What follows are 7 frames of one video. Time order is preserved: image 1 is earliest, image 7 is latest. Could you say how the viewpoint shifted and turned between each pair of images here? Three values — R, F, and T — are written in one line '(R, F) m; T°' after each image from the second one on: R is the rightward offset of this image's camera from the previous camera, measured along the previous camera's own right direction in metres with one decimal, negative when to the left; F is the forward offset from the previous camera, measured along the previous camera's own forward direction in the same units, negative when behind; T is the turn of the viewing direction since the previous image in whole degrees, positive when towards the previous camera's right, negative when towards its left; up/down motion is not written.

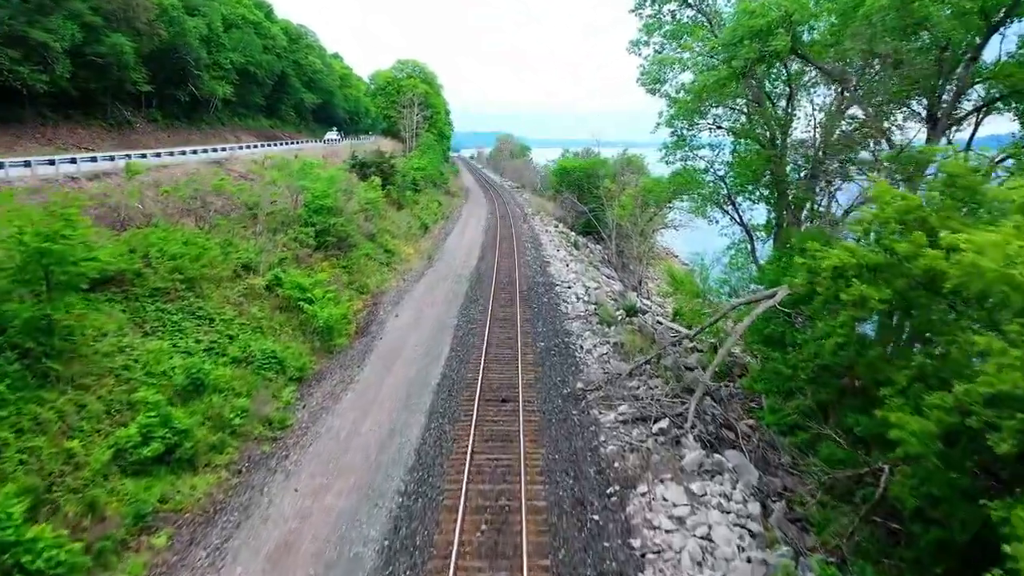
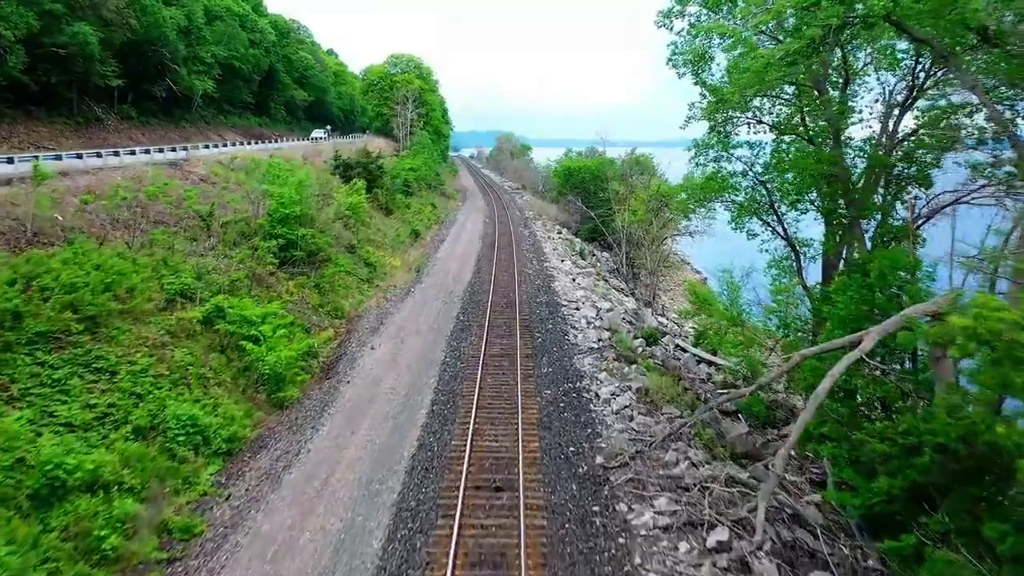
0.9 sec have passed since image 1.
(0.0, +3.1) m; 0°
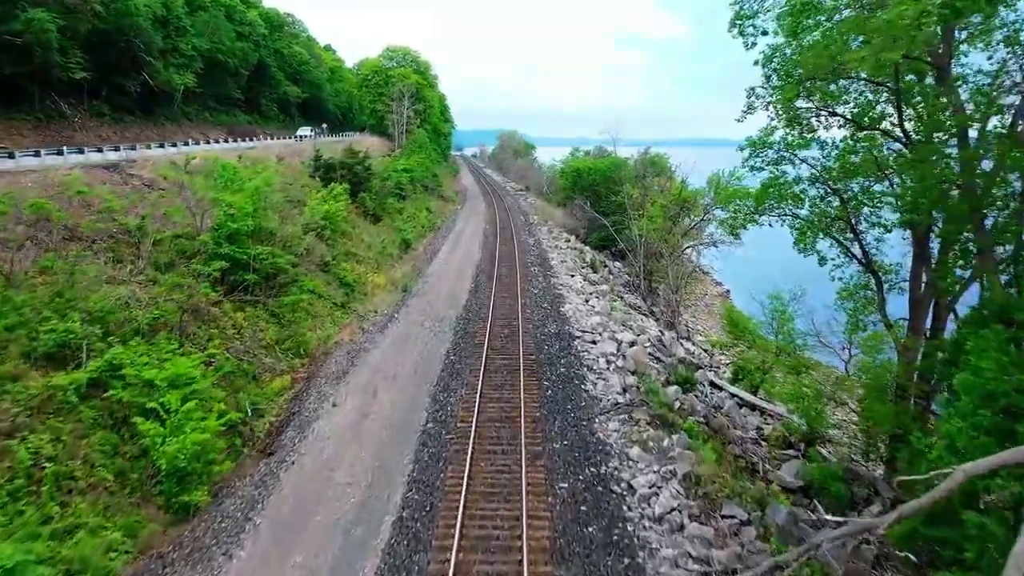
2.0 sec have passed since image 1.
(0.0, +3.4) m; 0°
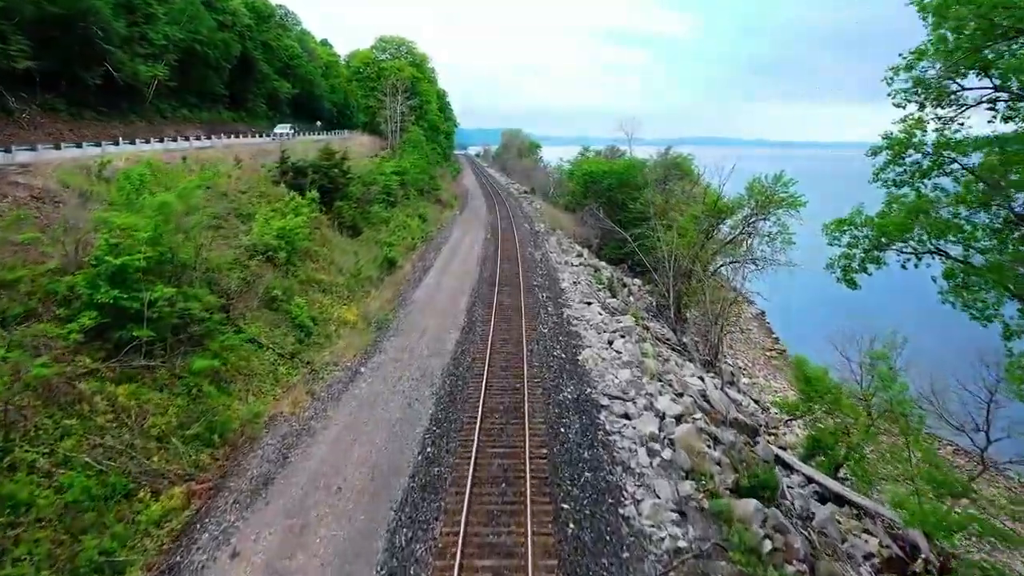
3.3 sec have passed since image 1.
(0.0, +4.3) m; 0°
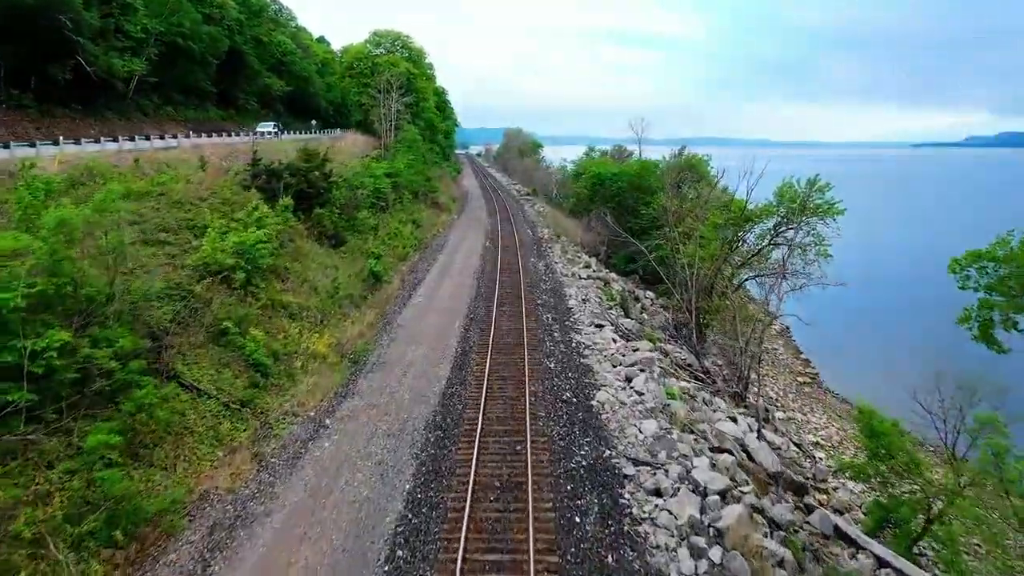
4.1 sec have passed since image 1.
(0.0, +2.5) m; 0°
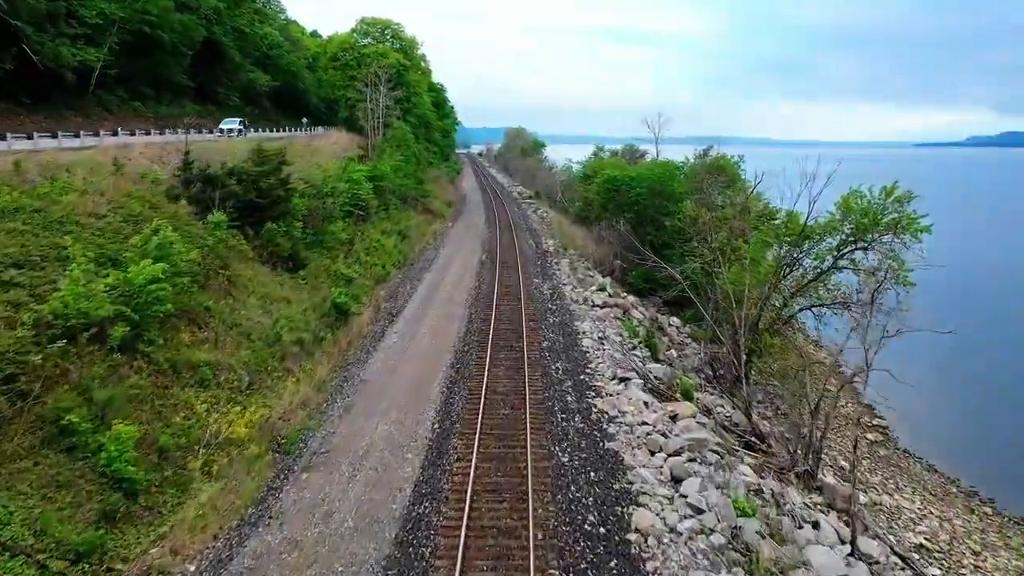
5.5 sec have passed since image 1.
(+0.1, +4.2) m; 0°
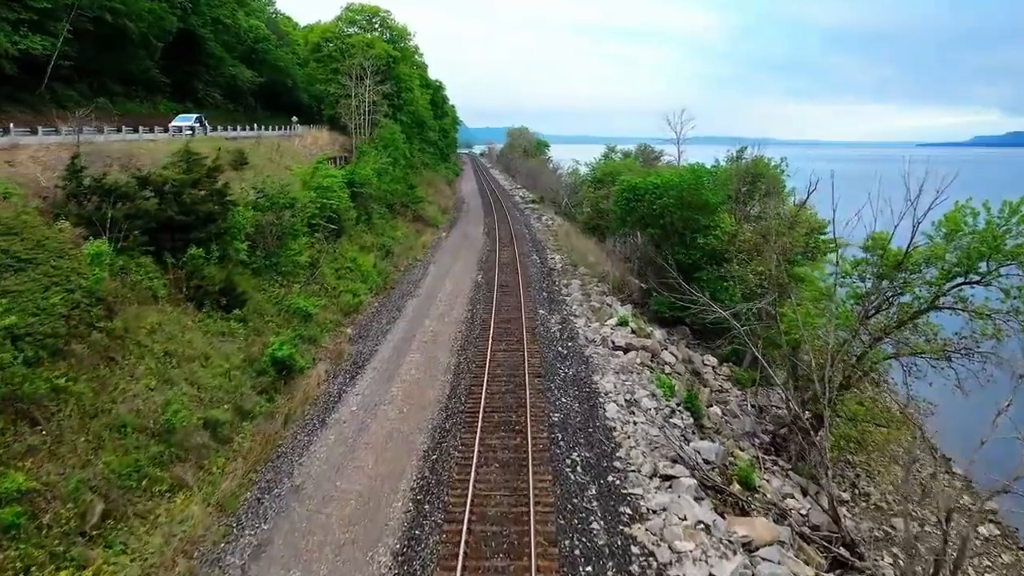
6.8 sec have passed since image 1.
(+0.1, +4.0) m; 0°
